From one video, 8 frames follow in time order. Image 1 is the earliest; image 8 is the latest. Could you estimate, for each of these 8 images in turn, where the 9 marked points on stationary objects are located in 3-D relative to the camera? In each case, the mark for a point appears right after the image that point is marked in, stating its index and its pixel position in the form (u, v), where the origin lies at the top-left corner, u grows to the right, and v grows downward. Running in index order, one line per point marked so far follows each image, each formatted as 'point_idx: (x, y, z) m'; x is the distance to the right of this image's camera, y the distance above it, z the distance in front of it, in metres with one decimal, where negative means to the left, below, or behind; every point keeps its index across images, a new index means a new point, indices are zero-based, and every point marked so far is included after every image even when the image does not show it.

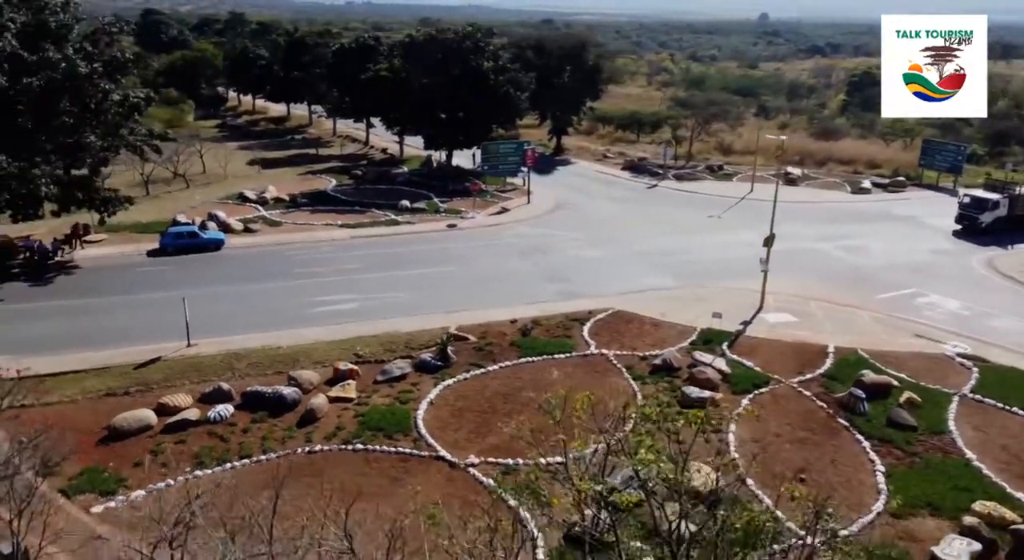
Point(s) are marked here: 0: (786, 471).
0: (+6.6, -4.6, +19.6) m
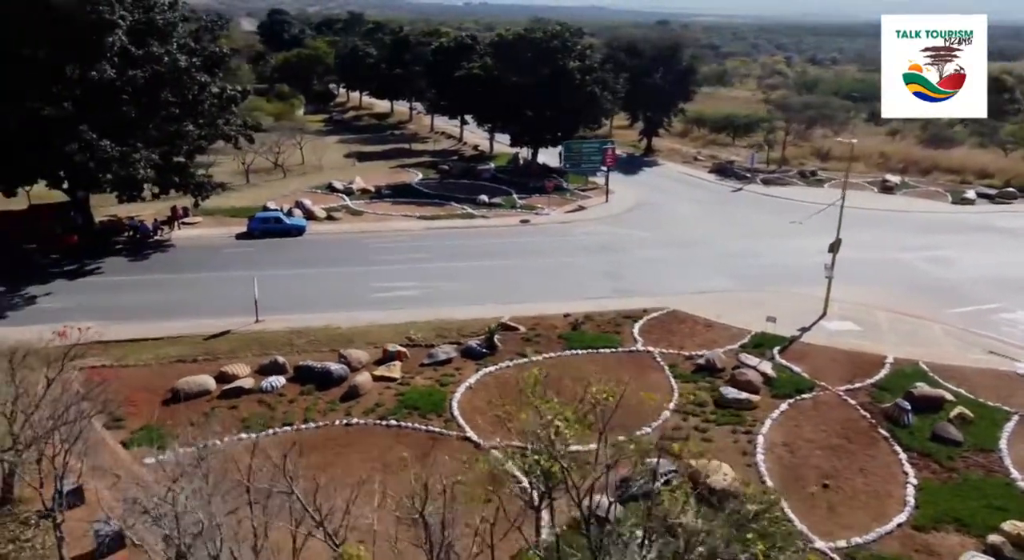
0: (+7.1, -4.7, +19.3) m
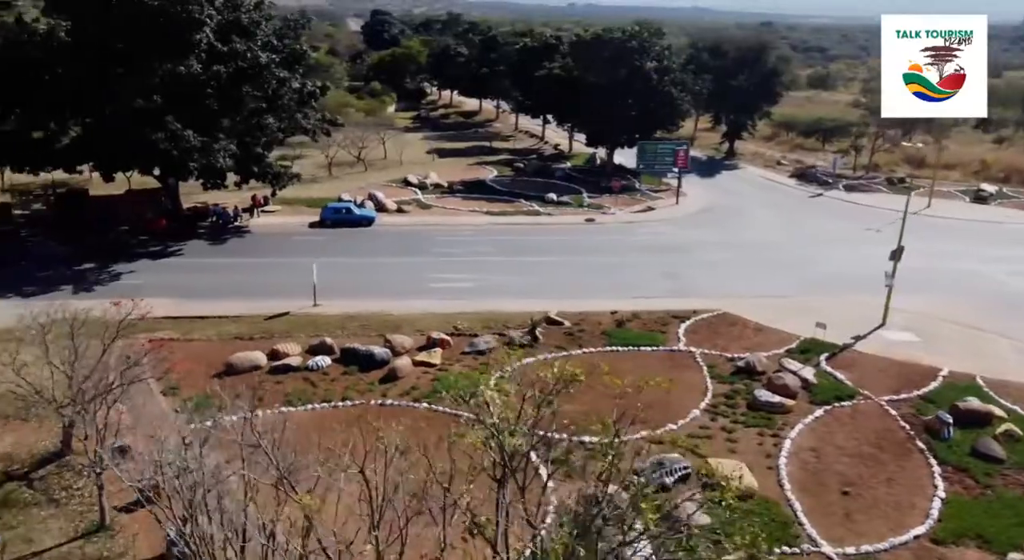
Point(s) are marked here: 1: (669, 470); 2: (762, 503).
0: (+7.6, -4.8, +19.1) m
1: (+3.6, -4.4, +18.6) m
2: (+5.6, -5.0, +17.9) m
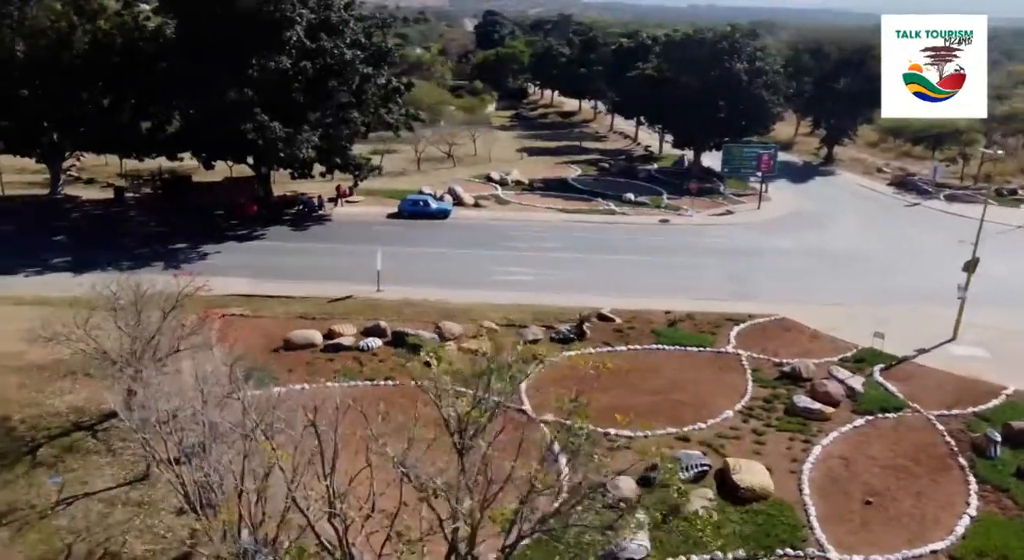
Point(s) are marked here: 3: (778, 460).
0: (+8.0, -4.9, +18.7) m
1: (+4.0, -4.3, +18.7) m
2: (+5.8, -5.0, +17.8) m
3: (+6.5, -4.4, +19.7) m
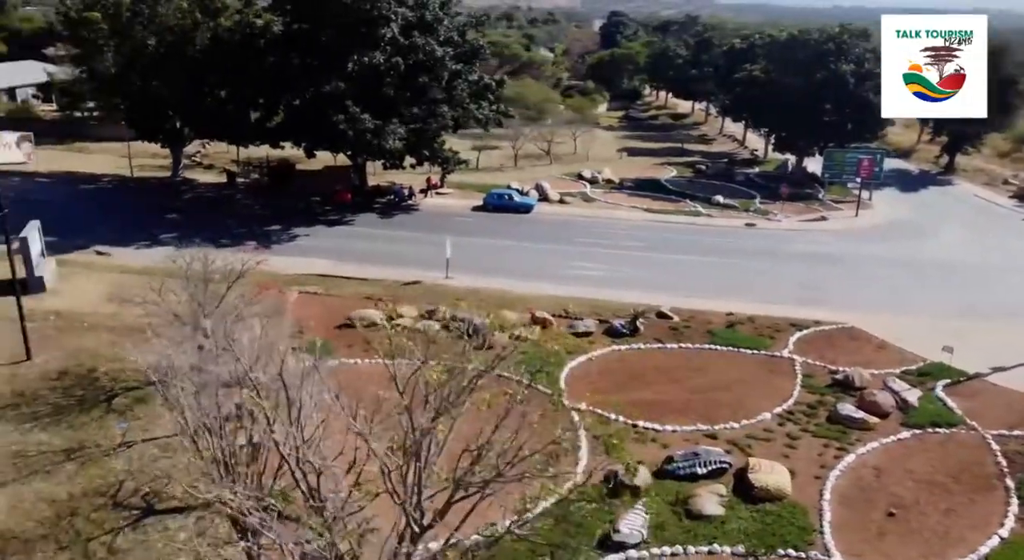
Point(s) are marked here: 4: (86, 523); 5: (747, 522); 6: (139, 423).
0: (+8.3, -5.0, +18.1) m
1: (+4.5, -4.2, +18.8) m
2: (+6.1, -5.0, +17.6) m
3: (+7.1, -4.5, +19.4) m
4: (-8.2, -4.7, +15.6) m
5: (+4.9, -5.1, +17.0) m
6: (-9.1, -3.5, +19.7) m
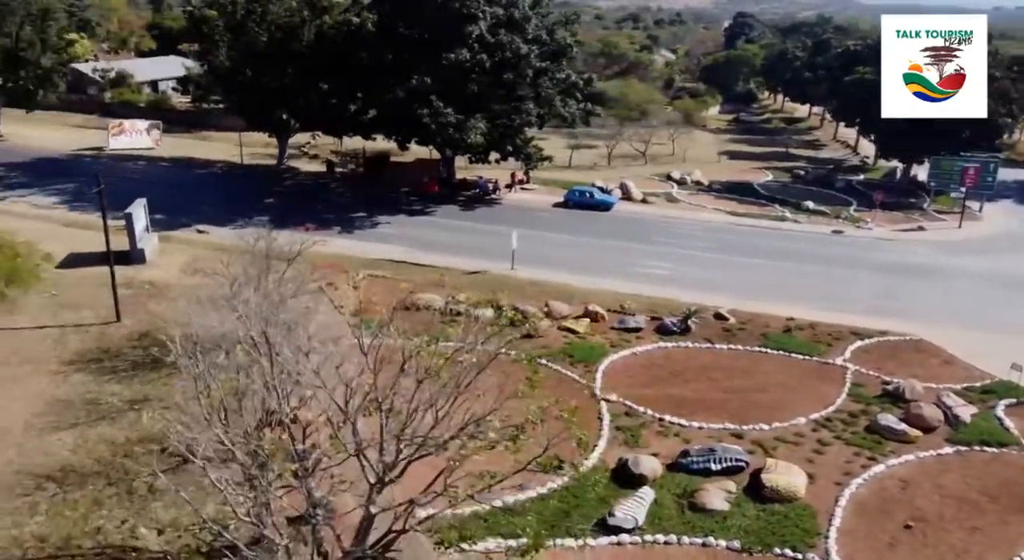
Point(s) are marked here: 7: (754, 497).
0: (+8.5, -5.1, +17.6) m
1: (+4.8, -4.1, +18.8) m
2: (+6.2, -5.0, +17.4) m
3: (+7.5, -4.5, +19.1) m
4: (-8.2, -4.0, +17.5) m
5: (+5.0, -5.1, +16.9) m
6: (-8.4, -2.8, +21.7) m
7: (+5.3, -4.8, +17.8) m
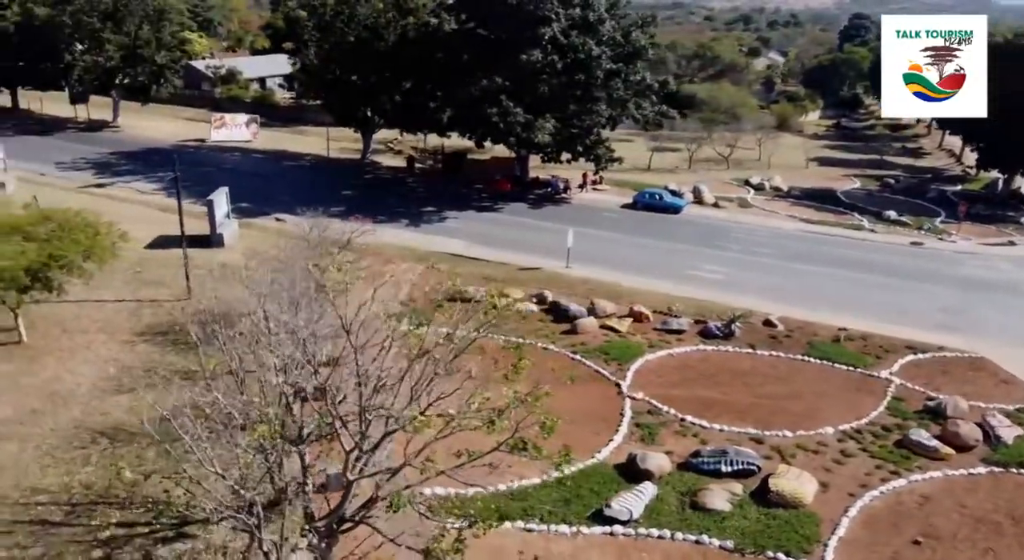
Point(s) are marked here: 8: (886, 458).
0: (+8.6, -5.3, +17.2) m
1: (+5.1, -4.2, +18.8) m
2: (+6.3, -5.1, +17.3) m
3: (+7.8, -4.7, +18.8) m
4: (-8.0, -3.5, +19.2) m
5: (+5.0, -5.1, +17.0) m
6: (-7.6, -2.3, +23.3) m
7: (+5.5, -4.9, +17.8) m
8: (+9.3, -4.4, +19.9) m
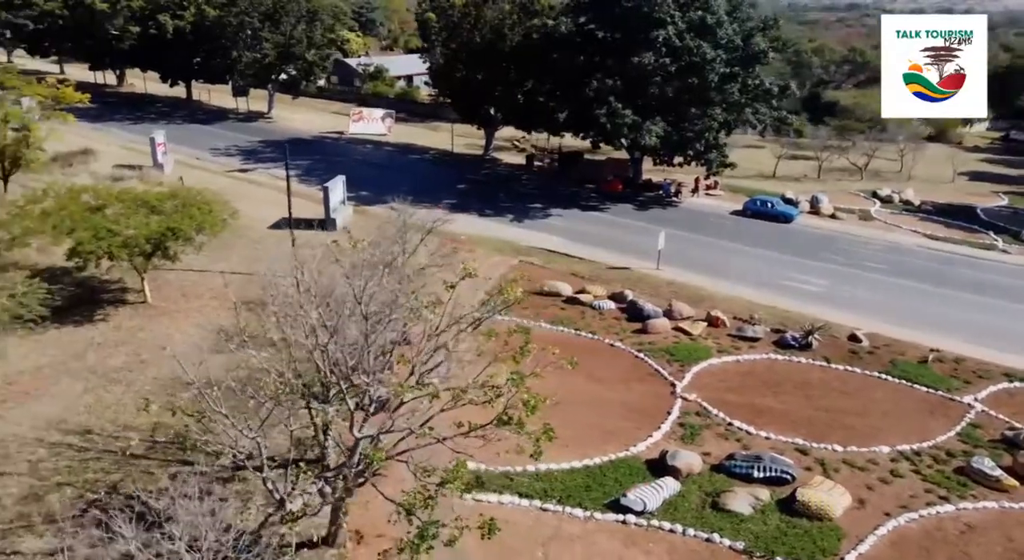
0: (+8.9, -5.6, +16.5) m
1: (+5.9, -4.3, +18.7) m
2: (+6.7, -5.3, +17.0) m
3: (+8.4, -5.0, +18.2) m
4: (-6.9, -2.8, +21.4) m
5: (+5.4, -5.2, +16.9) m
6: (-5.7, -1.6, +25.4) m
7: (+6.0, -5.0, +17.6) m
8: (+10.1, -4.8, +19.1) m
